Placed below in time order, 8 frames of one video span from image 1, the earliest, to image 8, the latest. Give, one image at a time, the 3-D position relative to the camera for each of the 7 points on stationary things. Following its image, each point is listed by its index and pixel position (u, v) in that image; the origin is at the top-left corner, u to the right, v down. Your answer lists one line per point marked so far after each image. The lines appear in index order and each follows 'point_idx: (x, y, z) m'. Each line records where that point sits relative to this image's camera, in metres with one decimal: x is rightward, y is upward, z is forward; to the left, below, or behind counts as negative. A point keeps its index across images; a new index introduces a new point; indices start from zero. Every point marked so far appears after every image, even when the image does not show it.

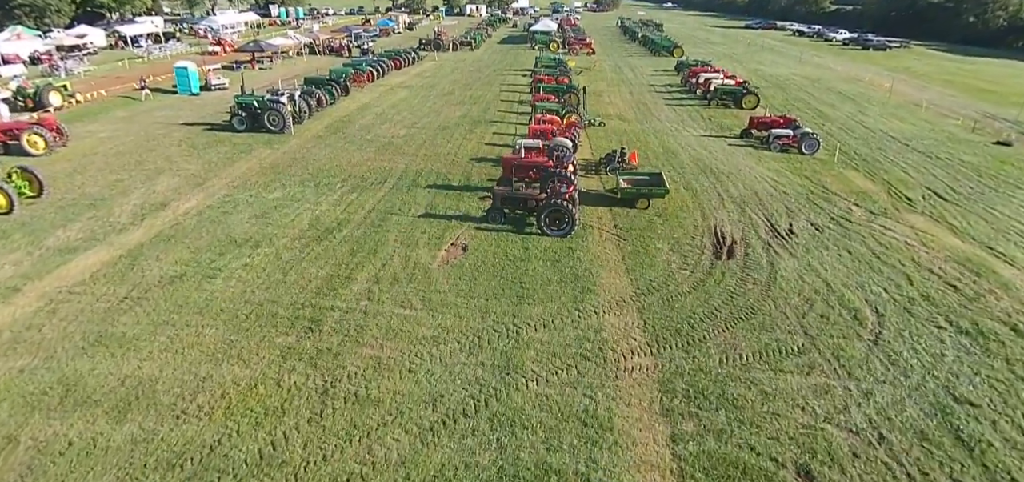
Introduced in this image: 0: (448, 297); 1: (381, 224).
0: (-1.2, -1.0, +9.6) m
1: (-3.2, +0.4, +12.6) m
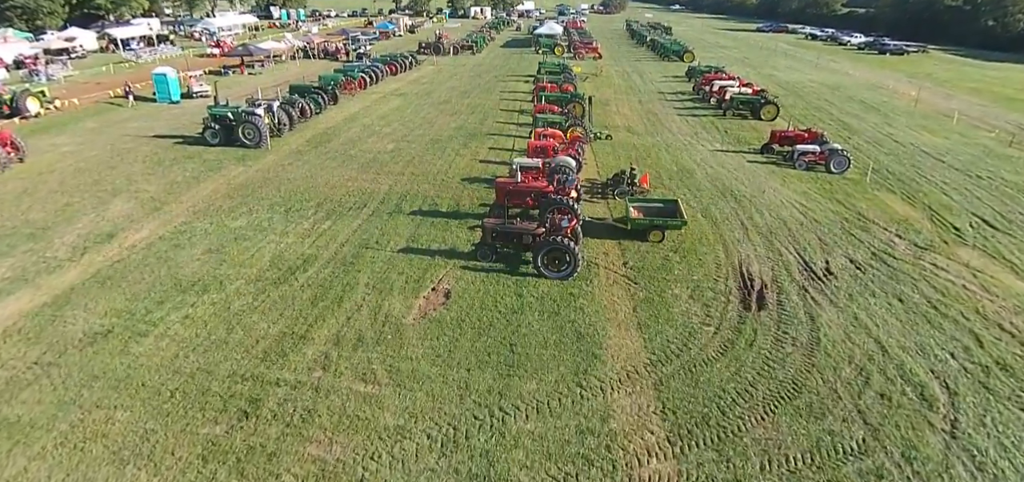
0: (-1.4, -1.9, +7.8) m
1: (-3.3, -0.4, +10.9) m
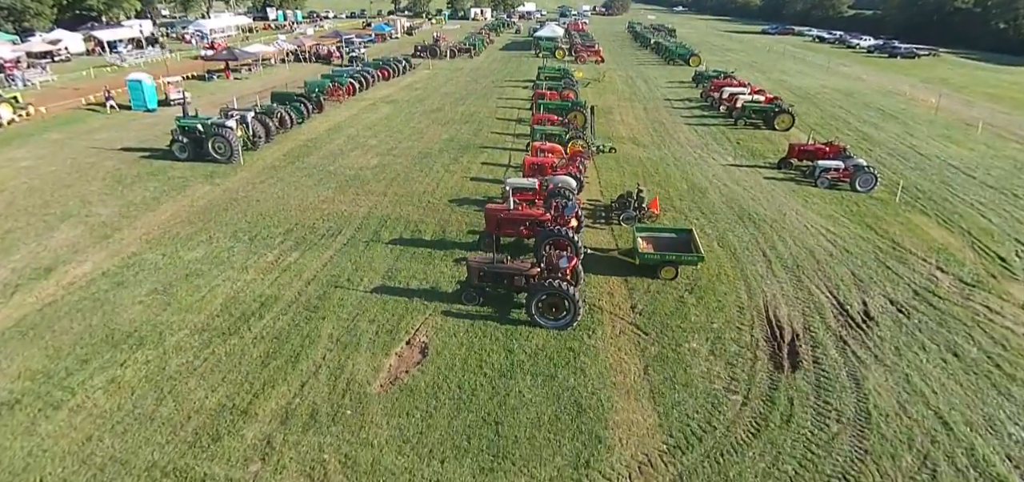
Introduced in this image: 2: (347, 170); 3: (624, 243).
0: (-1.5, -2.6, +6.3) m
1: (-3.5, -1.2, +9.4) m
2: (-4.9, +2.1, +15.6) m
3: (+2.4, 0.0, +11.5) m
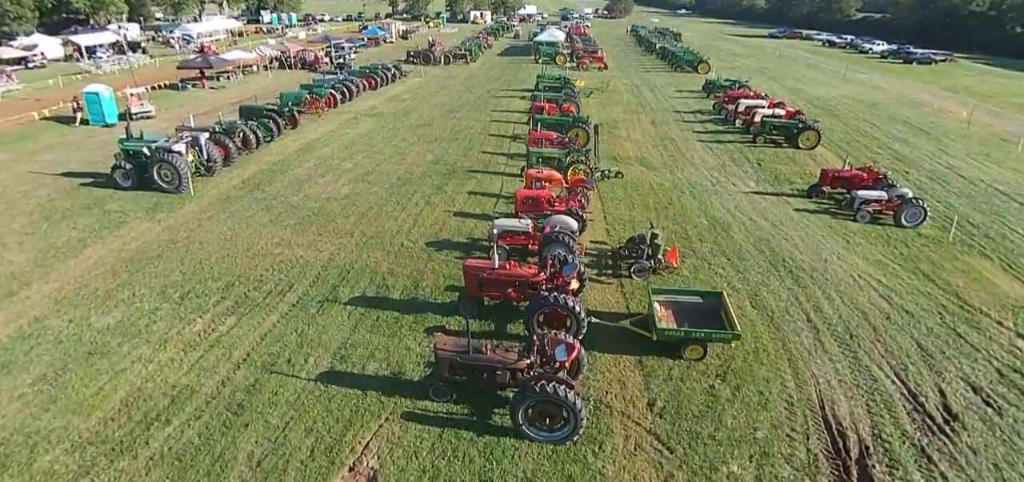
0: (-1.8, -3.7, +4.2) m
1: (-3.7, -2.2, +7.3) m
2: (-5.1, +1.0, +13.5) m
3: (+2.2, -1.1, +9.4) m
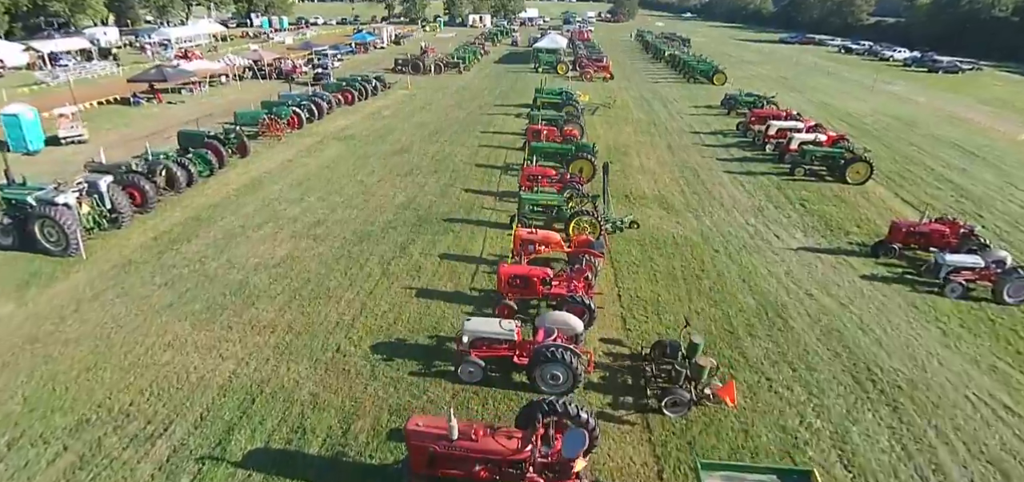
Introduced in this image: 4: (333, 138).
0: (-2.1, -5.2, +1.1) m
1: (-4.1, -3.8, +4.2) m
2: (-5.4, -0.6, +10.3) m
3: (+1.9, -2.7, +6.2) m
4: (-6.3, +3.6, +18.7) m
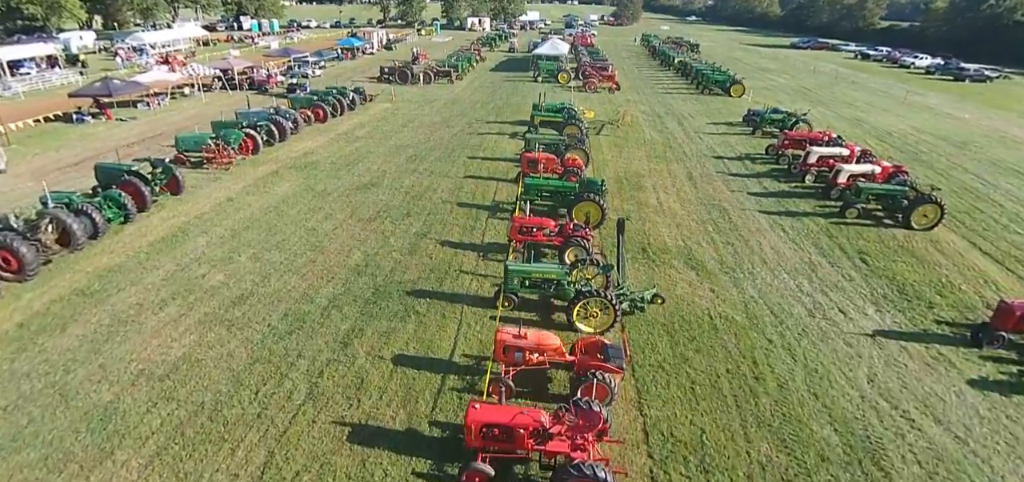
0: (-2.4, -6.6, -1.9) m
1: (-4.3, -5.2, +1.3) m
2: (-5.7, -2.0, +7.4) m
3: (+1.6, -4.1, +3.3) m
4: (-6.6, +2.2, +15.8) m
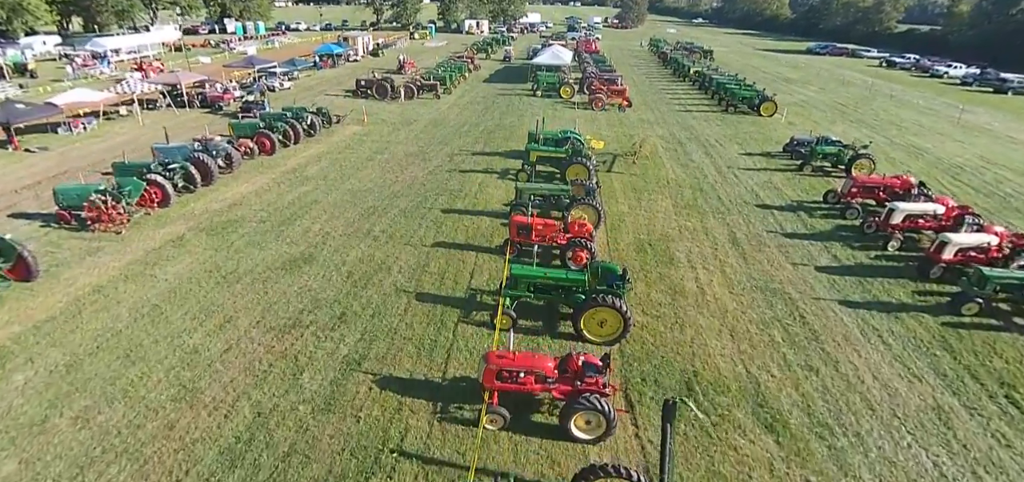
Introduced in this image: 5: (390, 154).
0: (-2.8, -8.5, -5.7) m
1: (-4.7, -7.1, -2.6) m
2: (-6.0, -3.9, +3.6) m
3: (+1.3, -6.1, -0.5) m
4: (-6.9, +0.3, +12.0) m
5: (-4.1, +2.7, +17.5) m
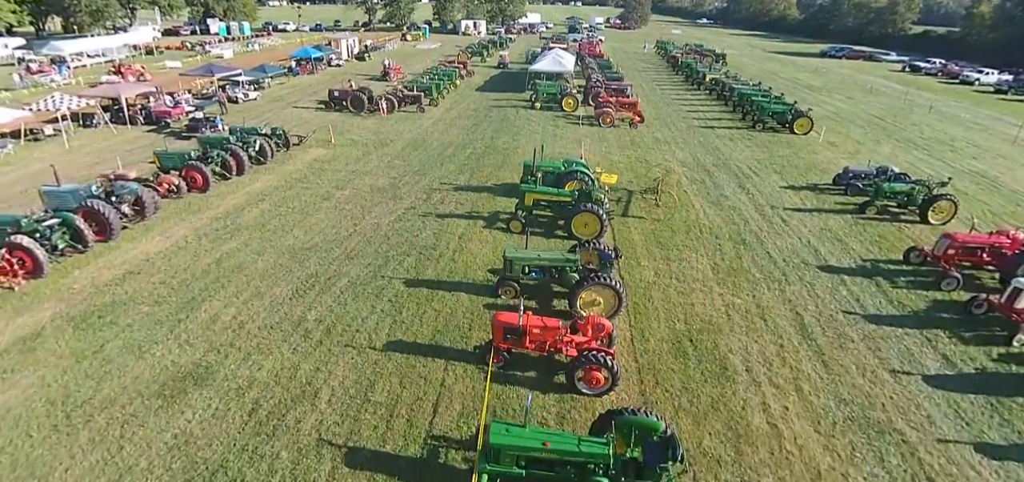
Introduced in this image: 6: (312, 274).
0: (-3.0, -10.1, -8.9) m
1: (-4.9, -8.6, -5.8) m
2: (-6.2, -5.4, +0.4) m
3: (+1.0, -7.6, -3.8) m
4: (-7.1, -1.2, +8.8) m
5: (-4.3, +1.2, +14.3) m
6: (-3.8, -0.7, +10.2) m
